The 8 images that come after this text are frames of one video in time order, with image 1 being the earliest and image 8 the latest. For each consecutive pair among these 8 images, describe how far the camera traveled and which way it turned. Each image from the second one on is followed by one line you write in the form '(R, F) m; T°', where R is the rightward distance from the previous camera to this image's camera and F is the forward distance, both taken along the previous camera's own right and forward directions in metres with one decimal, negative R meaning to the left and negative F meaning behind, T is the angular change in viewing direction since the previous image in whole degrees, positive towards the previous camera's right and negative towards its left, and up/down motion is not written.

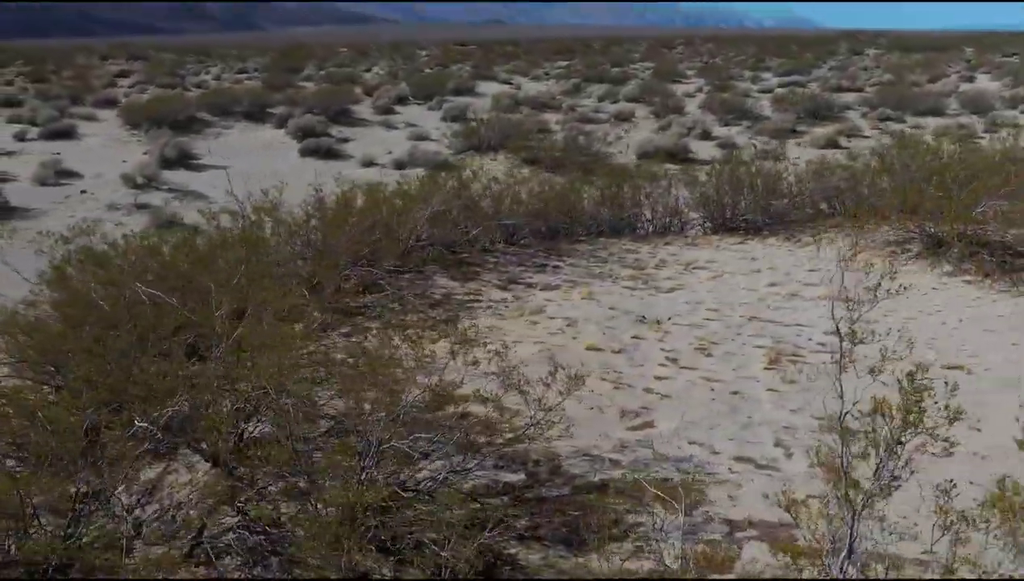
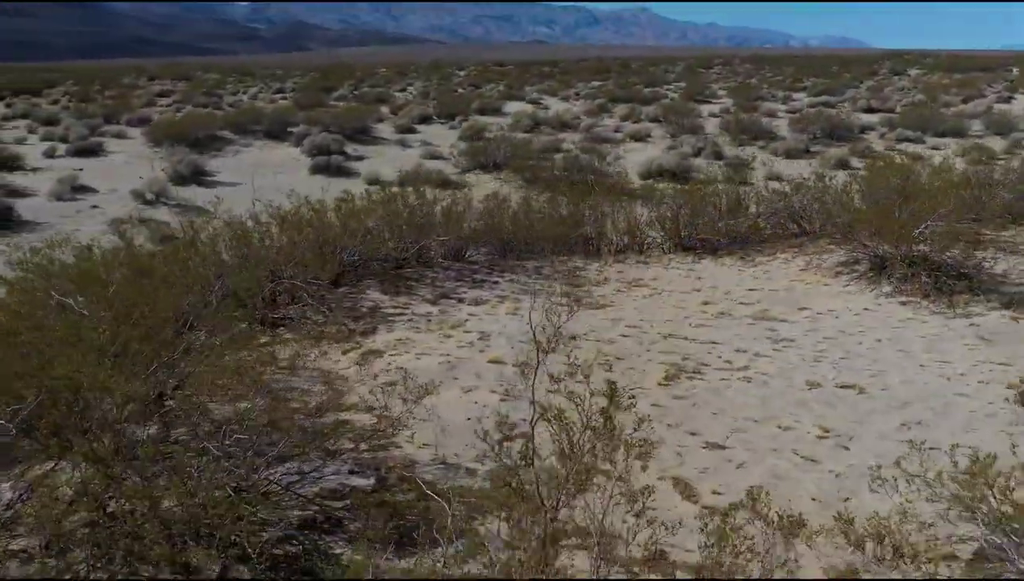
(+0.9, -0.1) m; -3°
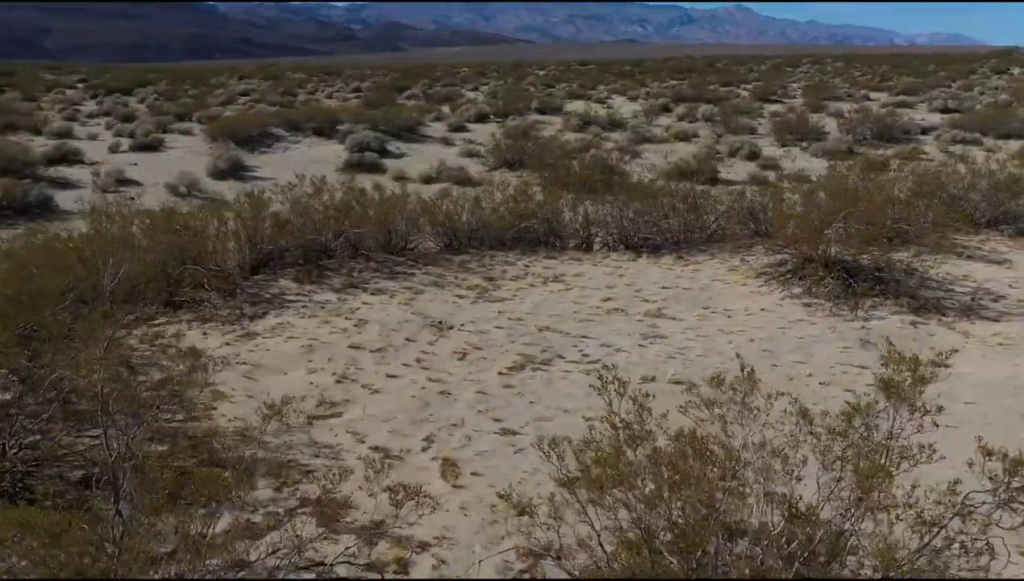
(+1.6, -0.1) m; -6°
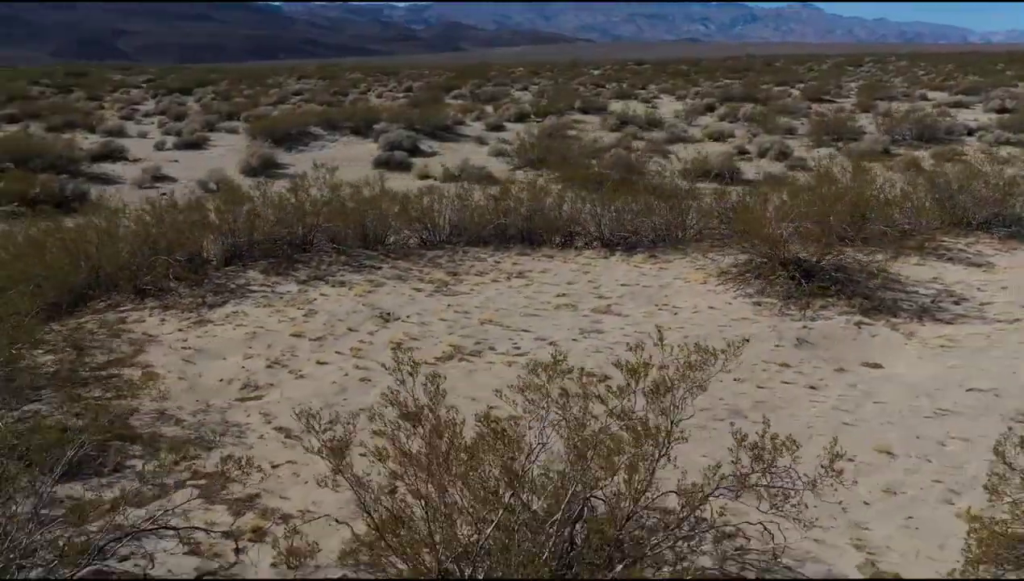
(+0.9, -0.1) m; -4°
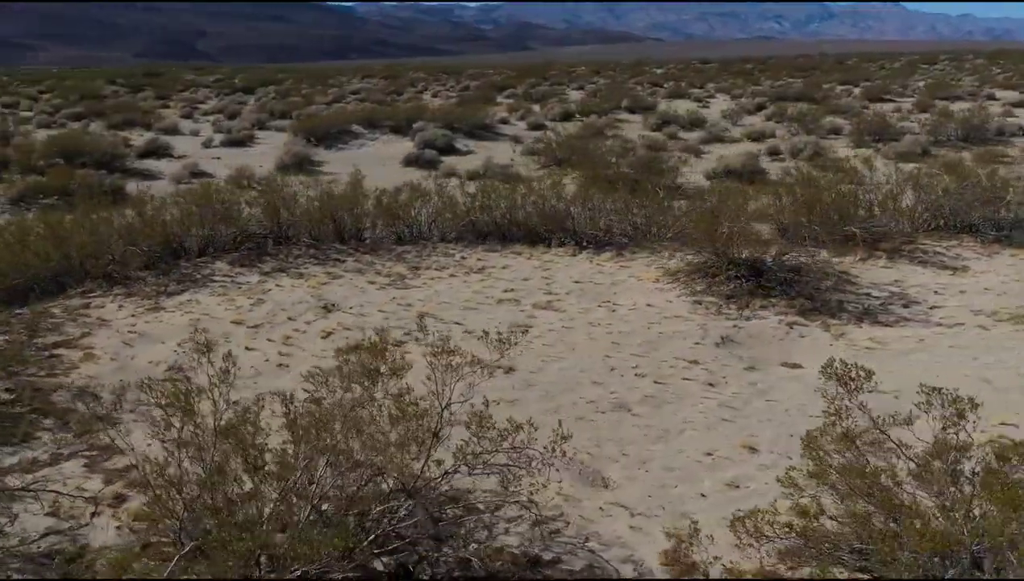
(+1.0, -0.1) m; -4°
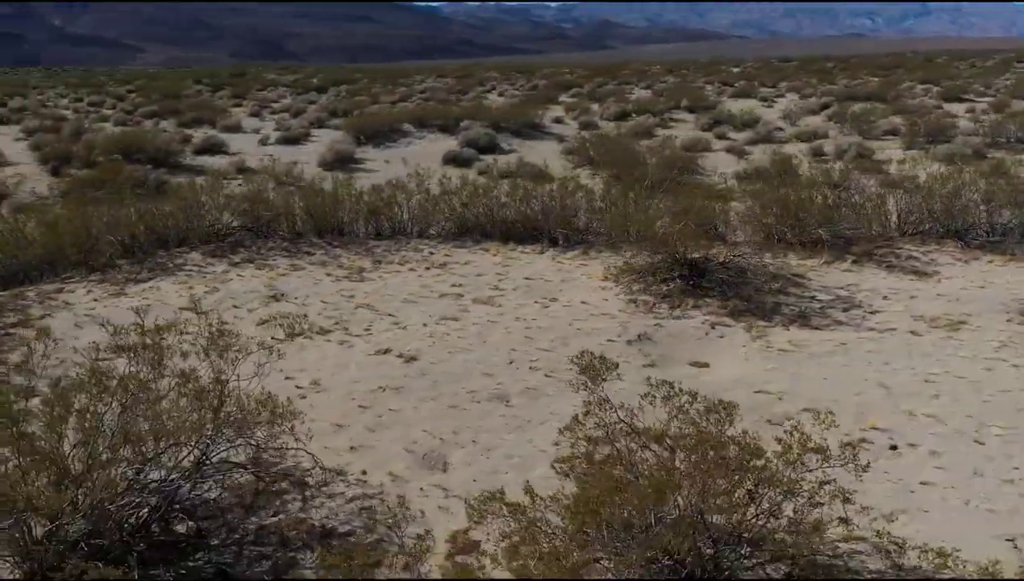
(+1.2, -0.1) m; -5°
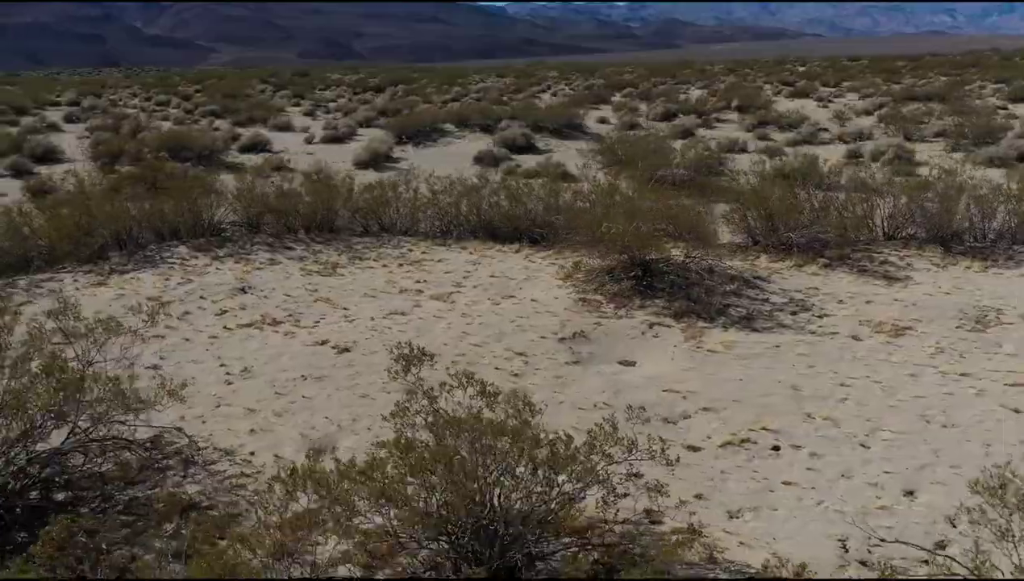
(+1.0, -0.1) m; -4°
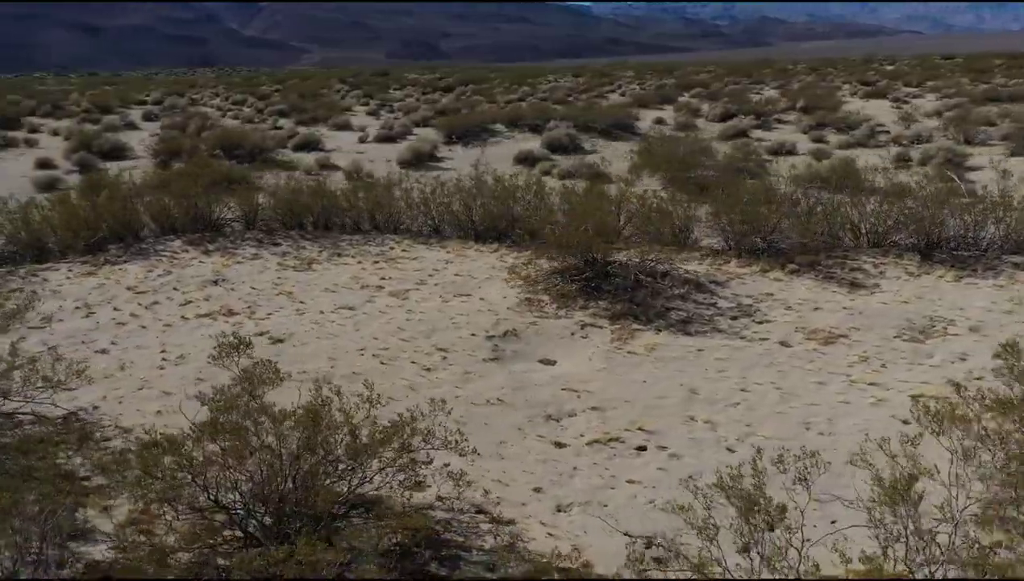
(+1.1, -0.1) m; -5°
